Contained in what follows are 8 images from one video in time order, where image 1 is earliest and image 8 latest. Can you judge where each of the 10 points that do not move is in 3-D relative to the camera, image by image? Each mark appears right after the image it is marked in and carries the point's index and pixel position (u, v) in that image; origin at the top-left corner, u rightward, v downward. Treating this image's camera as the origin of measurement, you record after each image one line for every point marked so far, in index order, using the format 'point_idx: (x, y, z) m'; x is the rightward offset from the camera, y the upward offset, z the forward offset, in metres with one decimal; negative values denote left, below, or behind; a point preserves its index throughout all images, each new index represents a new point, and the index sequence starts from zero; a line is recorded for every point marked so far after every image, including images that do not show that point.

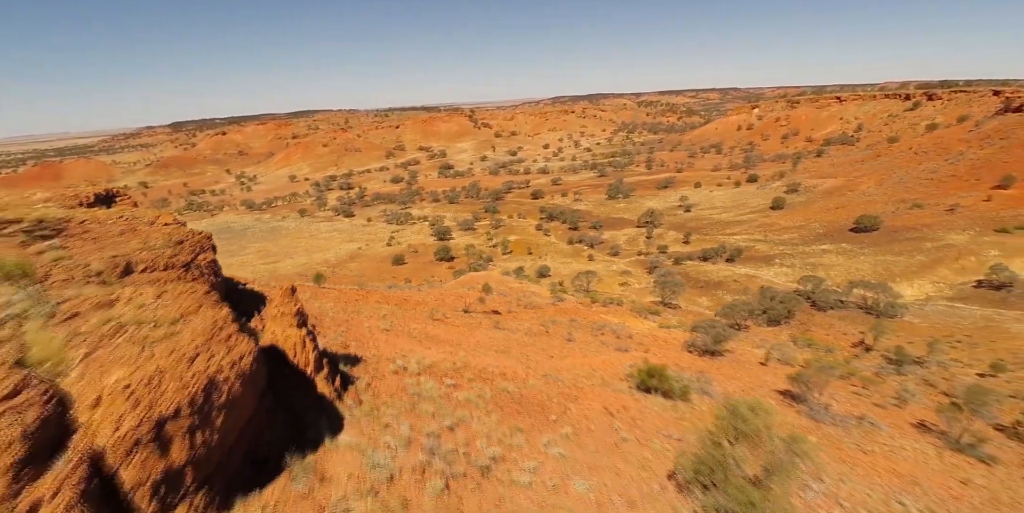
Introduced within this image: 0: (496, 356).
0: (-0.4, -2.2, +12.1) m
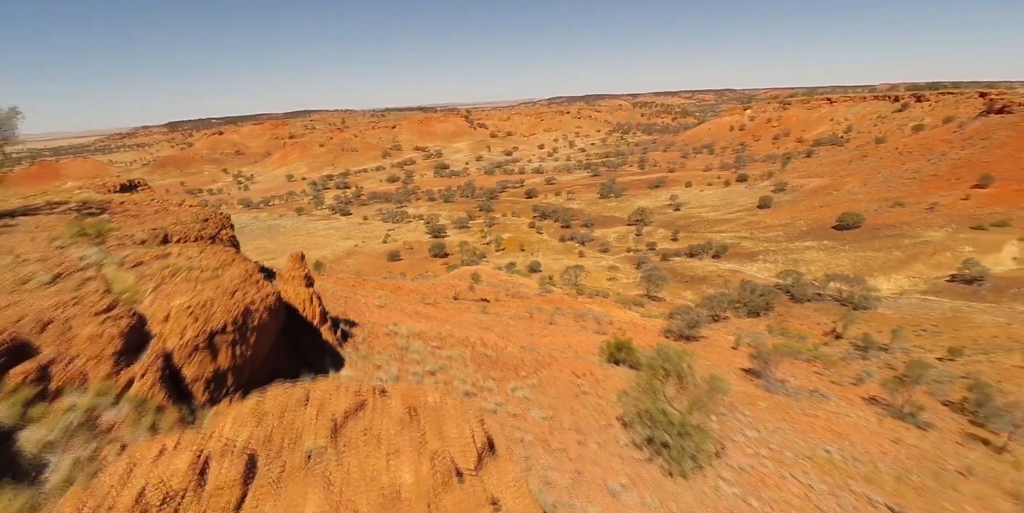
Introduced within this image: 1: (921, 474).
0: (-0.8, -1.9, +13.1) m
1: (+7.3, -3.8, +8.3) m
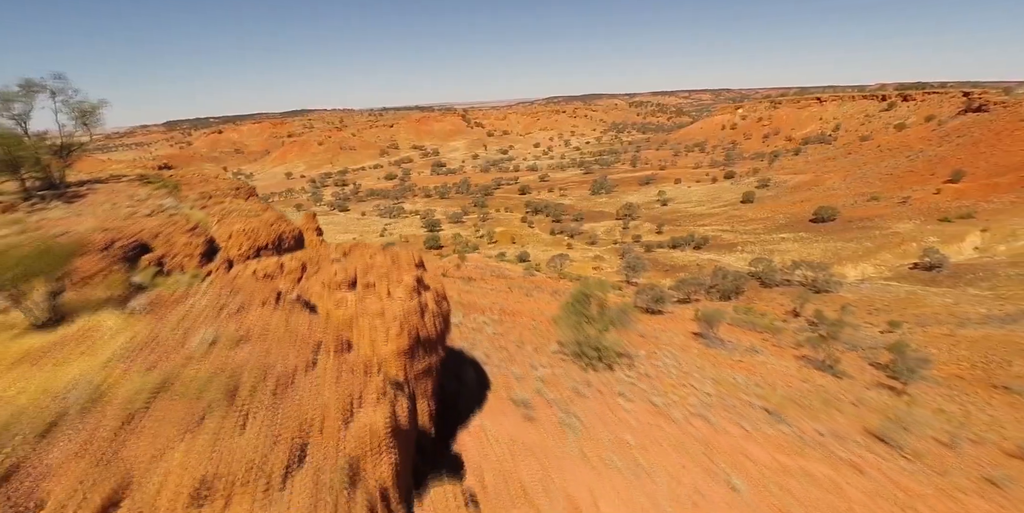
0: (-1.5, -1.1, +15.0) m
1: (+6.6, -3.1, +10.3) m
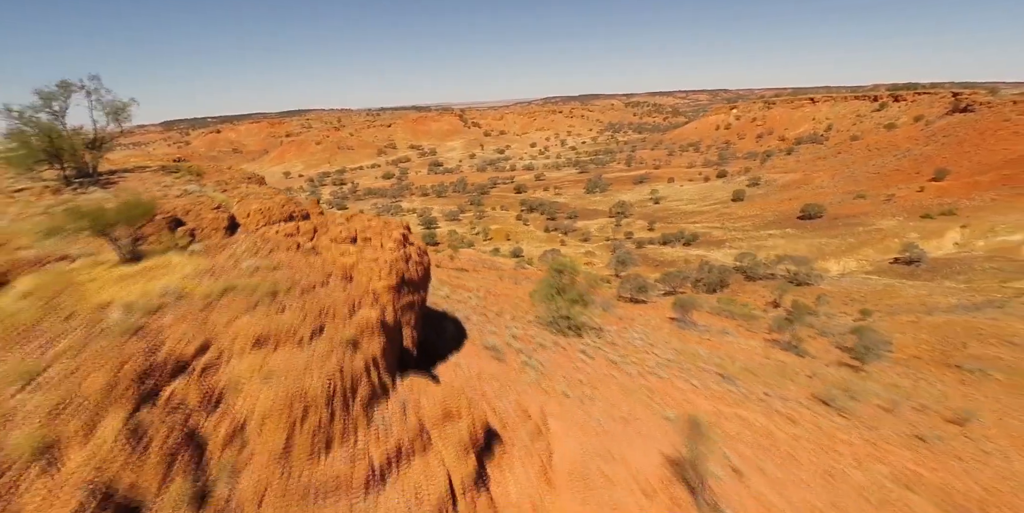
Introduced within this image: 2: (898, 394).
0: (-1.9, -0.8, +16.0) m
1: (+6.2, -2.7, +11.3) m
2: (+9.8, -3.5, +11.8) m
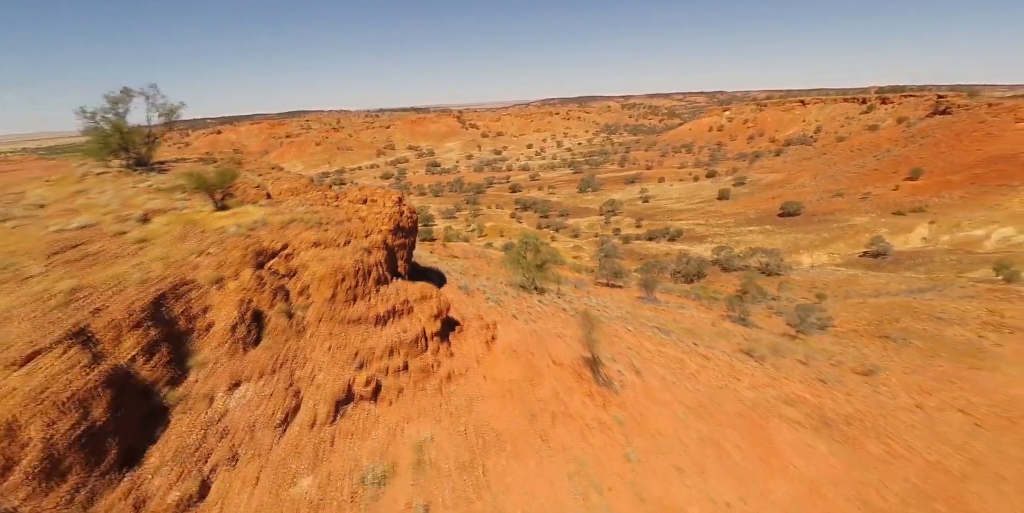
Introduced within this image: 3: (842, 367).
0: (-2.5, -0.2, +18.0) m
1: (+5.6, -2.1, +13.3) m
2: (+9.2, -2.9, +13.9) m
3: (+9.3, -3.1, +13.0) m
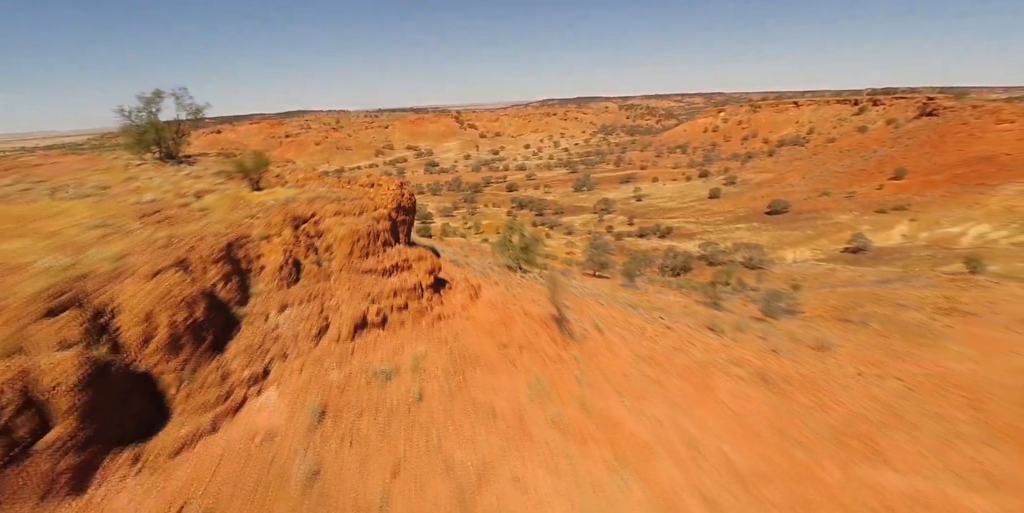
0: (-2.9, +0.2, +19.4) m
1: (+5.3, -1.7, +14.7) m
2: (+8.9, -2.5, +15.3) m
3: (+8.9, -2.7, +14.4) m
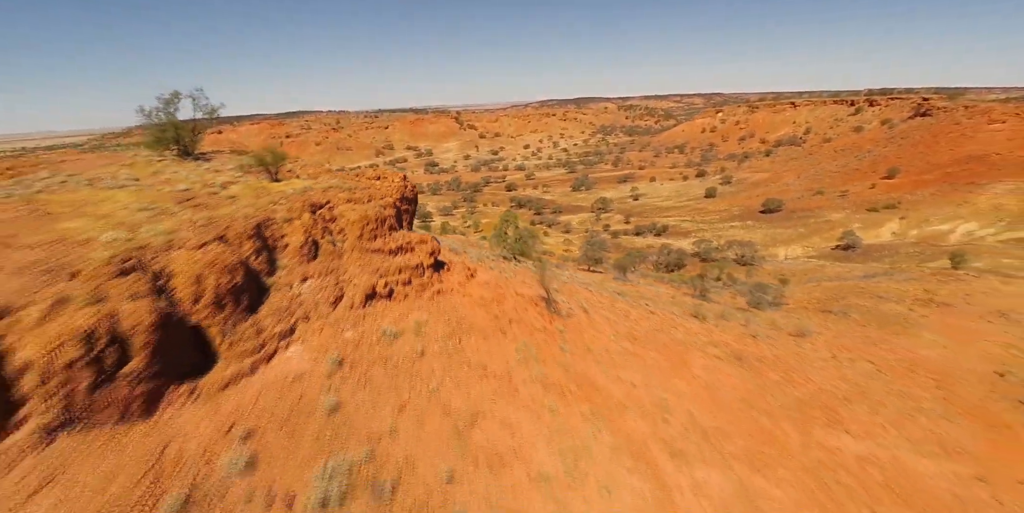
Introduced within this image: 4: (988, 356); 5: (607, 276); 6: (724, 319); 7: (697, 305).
0: (-3.0, +0.5, +20.2) m
1: (+5.2, -1.5, +15.5) m
2: (+8.7, -2.2, +16.1) m
3: (+8.8, -2.4, +15.2) m
4: (+15.6, -3.3, +15.2) m
5: (+3.9, -0.8, +18.9) m
6: (+6.8, -2.0, +14.8) m
7: (+6.5, -1.7, +16.1) m
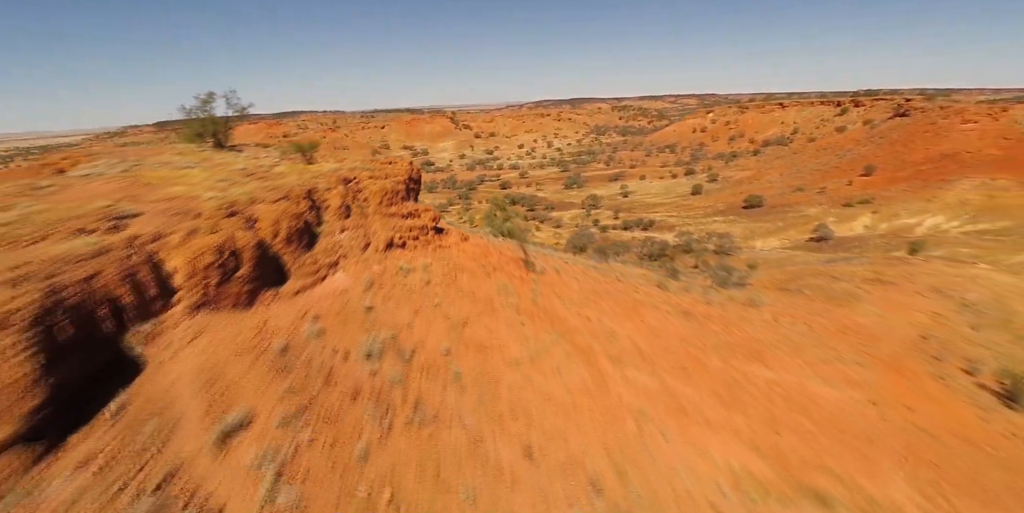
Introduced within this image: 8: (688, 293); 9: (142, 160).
0: (-3.5, +1.2, +22.3) m
1: (+4.8, -0.8, +17.7) m
2: (+8.3, -1.5, +18.3) m
3: (+8.4, -1.7, +17.5) m
4: (+15.2, -2.5, +17.4) m
5: (+3.5, -0.1, +21.1) m
6: (+6.4, -1.3, +17.0) m
7: (+6.1, -1.0, +18.3) m
8: (+6.3, -1.3, +16.6) m
9: (-9.5, +2.4, +11.7) m
